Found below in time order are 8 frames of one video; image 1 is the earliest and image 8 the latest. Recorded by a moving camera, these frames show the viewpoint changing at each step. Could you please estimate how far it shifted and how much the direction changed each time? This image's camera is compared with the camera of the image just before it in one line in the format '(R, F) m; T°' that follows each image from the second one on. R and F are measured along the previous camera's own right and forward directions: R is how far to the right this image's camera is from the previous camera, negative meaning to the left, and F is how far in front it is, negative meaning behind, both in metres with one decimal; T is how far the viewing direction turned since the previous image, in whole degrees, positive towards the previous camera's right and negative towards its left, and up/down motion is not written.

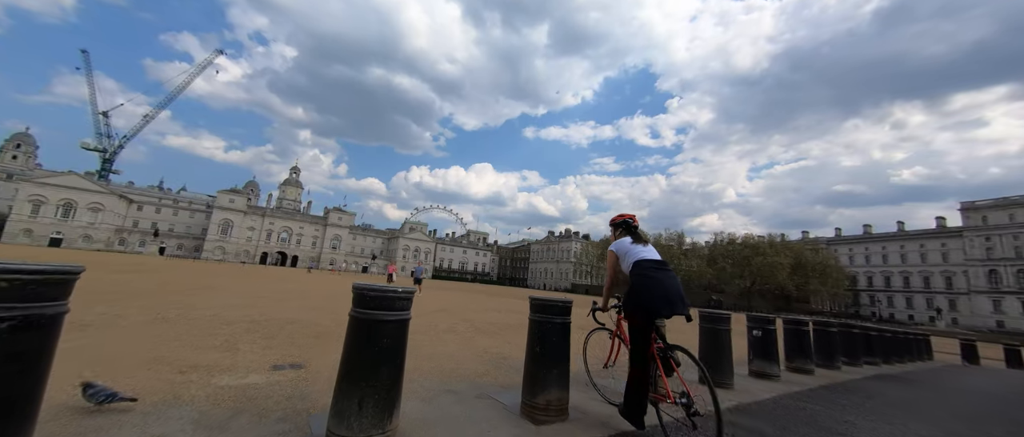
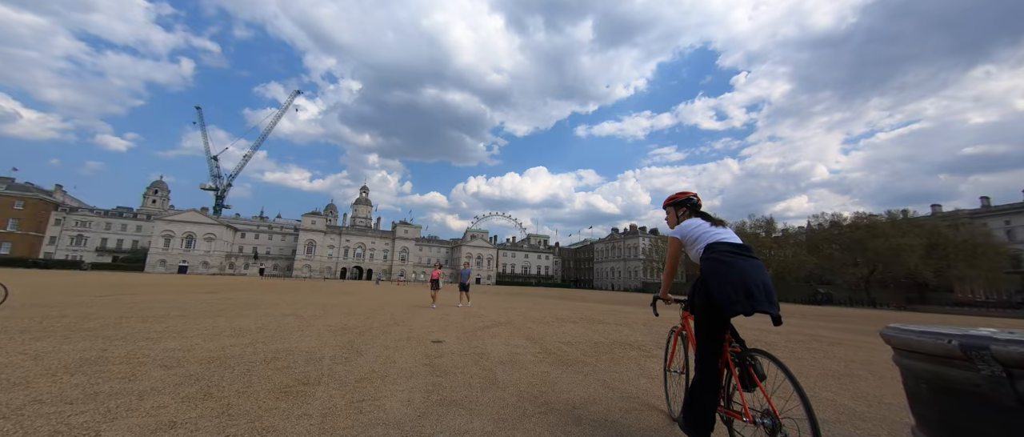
(-0.3, +2.5) m; -10°
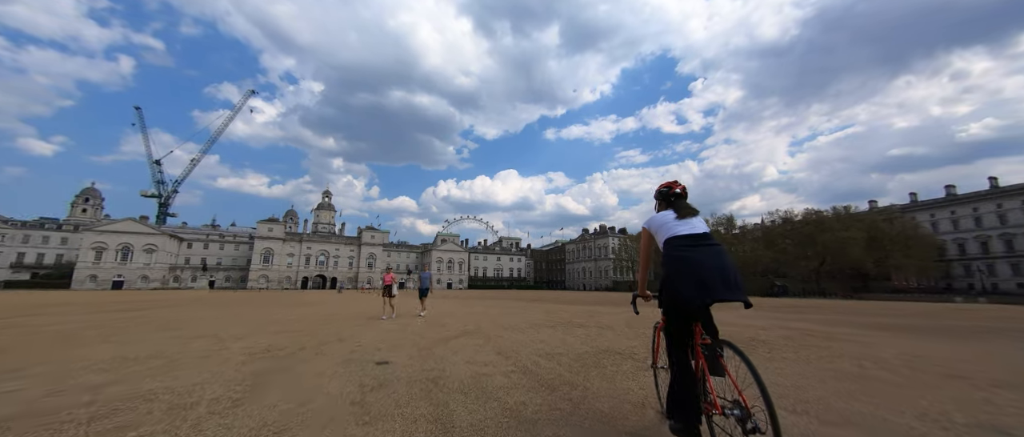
(+0.1, +1.0) m; +5°
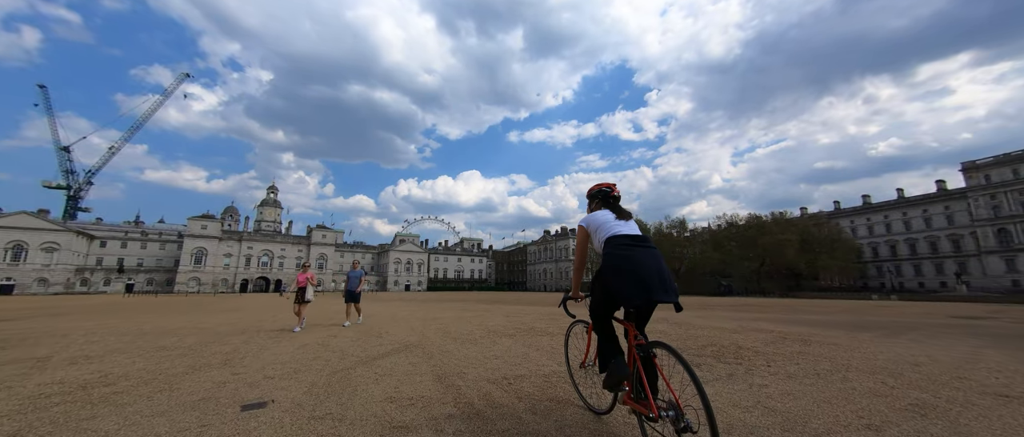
(+0.2, +1.3) m; +6°
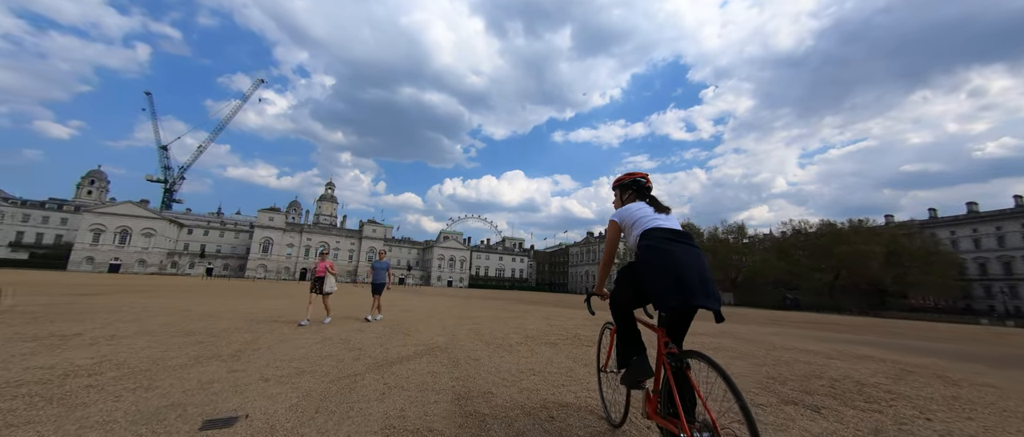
(0.0, +0.9) m; -7°
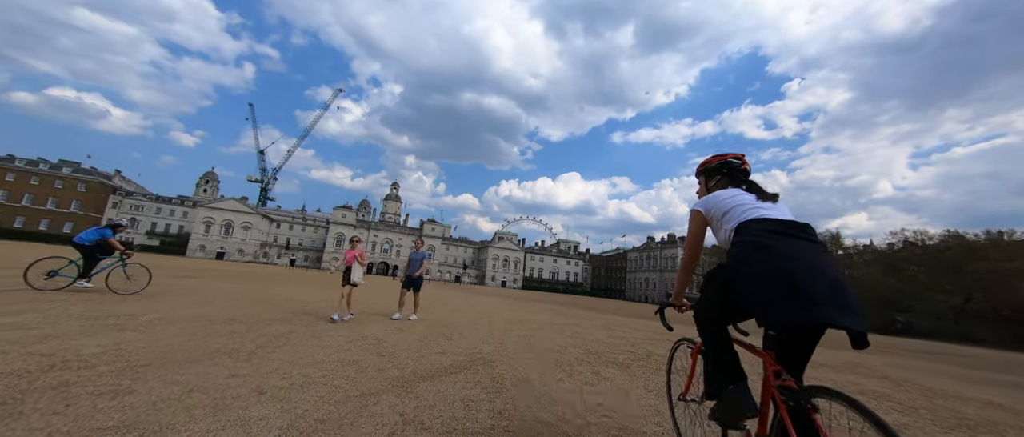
(-0.1, +1.0) m; -9°
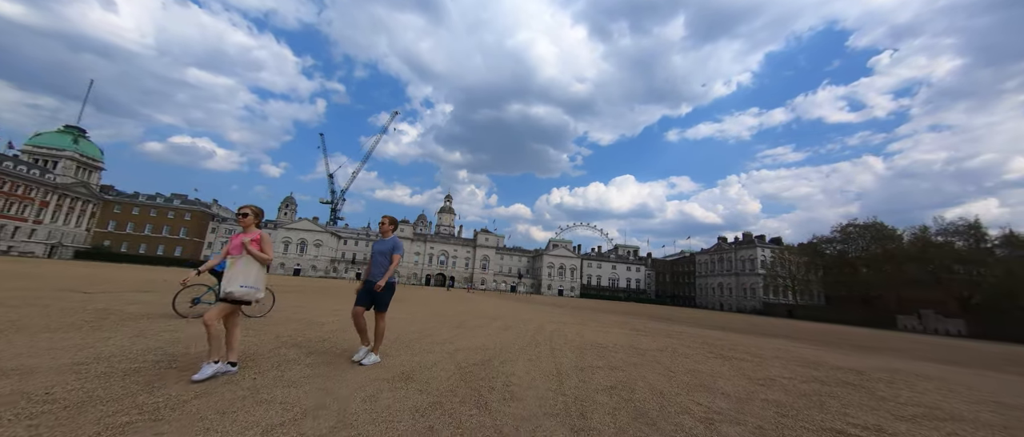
(-0.2, +2.6) m; -9°
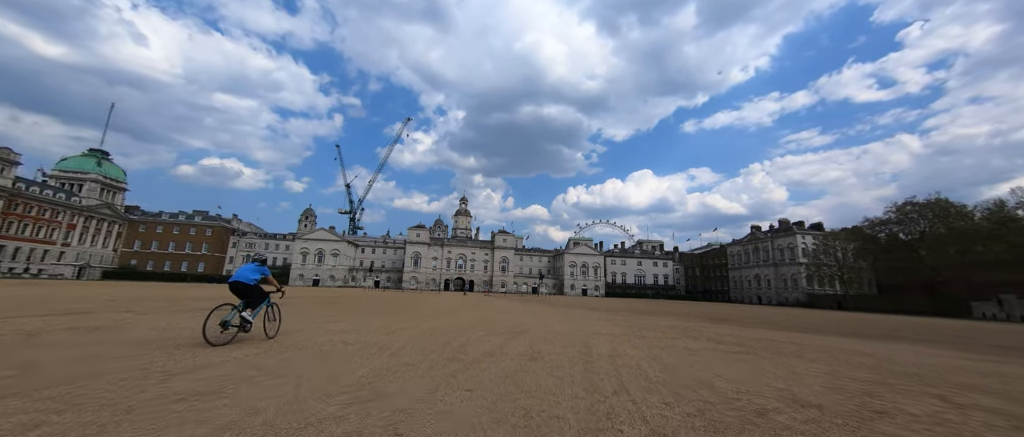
(-0.1, +3.8) m; -3°
